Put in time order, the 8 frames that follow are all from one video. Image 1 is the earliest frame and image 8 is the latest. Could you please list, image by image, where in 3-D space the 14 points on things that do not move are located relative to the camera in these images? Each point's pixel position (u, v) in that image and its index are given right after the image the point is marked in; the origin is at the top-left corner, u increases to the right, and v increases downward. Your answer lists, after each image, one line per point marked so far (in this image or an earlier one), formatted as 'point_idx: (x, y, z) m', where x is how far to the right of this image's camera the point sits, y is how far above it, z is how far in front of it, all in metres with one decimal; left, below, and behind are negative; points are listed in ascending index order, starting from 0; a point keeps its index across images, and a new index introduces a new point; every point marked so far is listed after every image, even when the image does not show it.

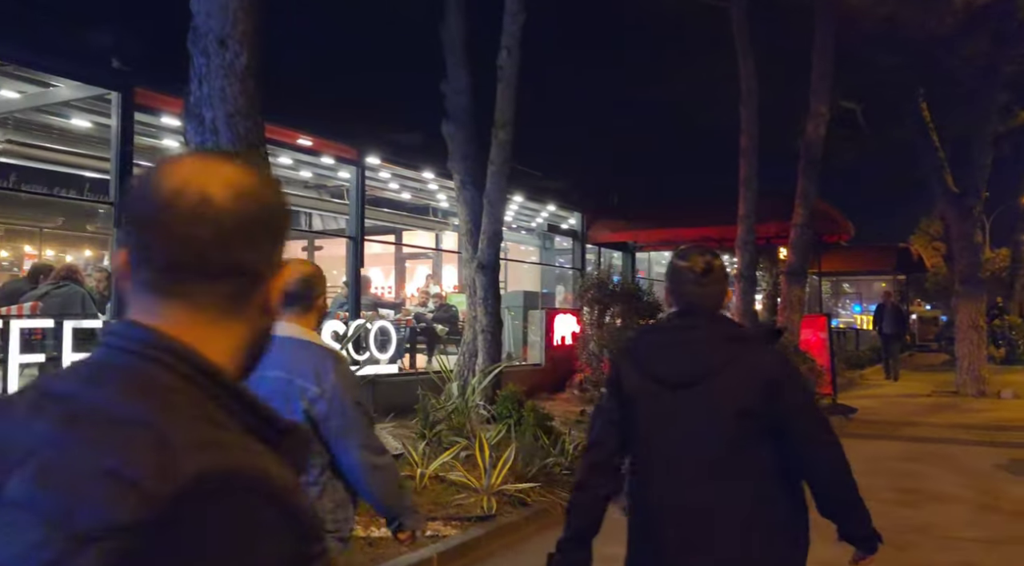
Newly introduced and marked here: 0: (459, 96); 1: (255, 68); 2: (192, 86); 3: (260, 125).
0: (-0.5, +1.7, +8.8) m
1: (-1.3, +1.1, +4.8) m
2: (-1.6, +1.0, +4.8) m
3: (-1.2, +0.8, +4.8) m
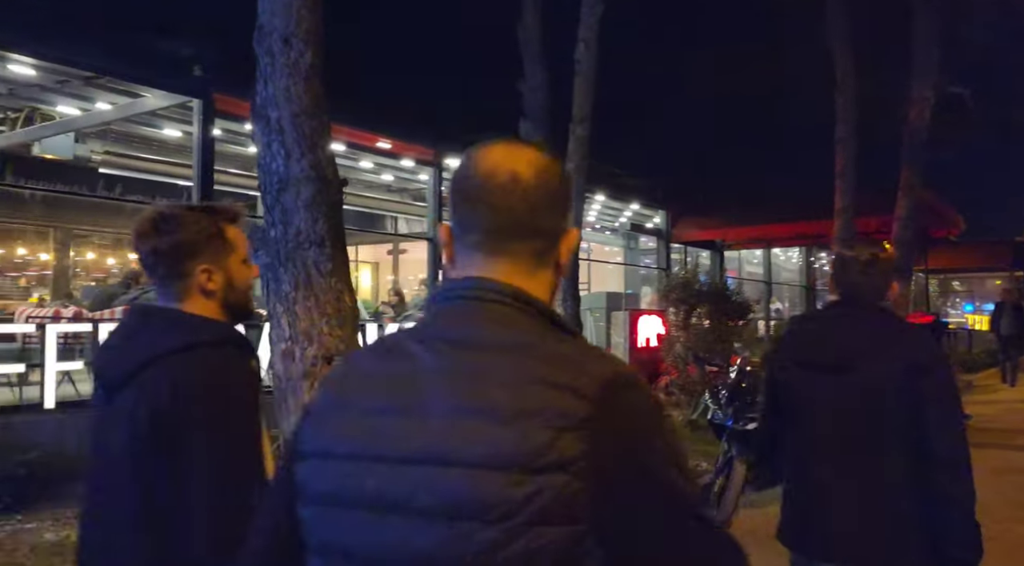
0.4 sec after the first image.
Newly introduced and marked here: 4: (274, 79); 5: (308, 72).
0: (+0.2, +1.7, +8.6) m
1: (-0.9, +1.1, +4.7) m
2: (-1.2, +1.0, +4.7) m
3: (-0.9, +0.8, +4.7) m
4: (-1.1, +1.0, +4.6) m
5: (-1.0, +1.0, +4.7) m
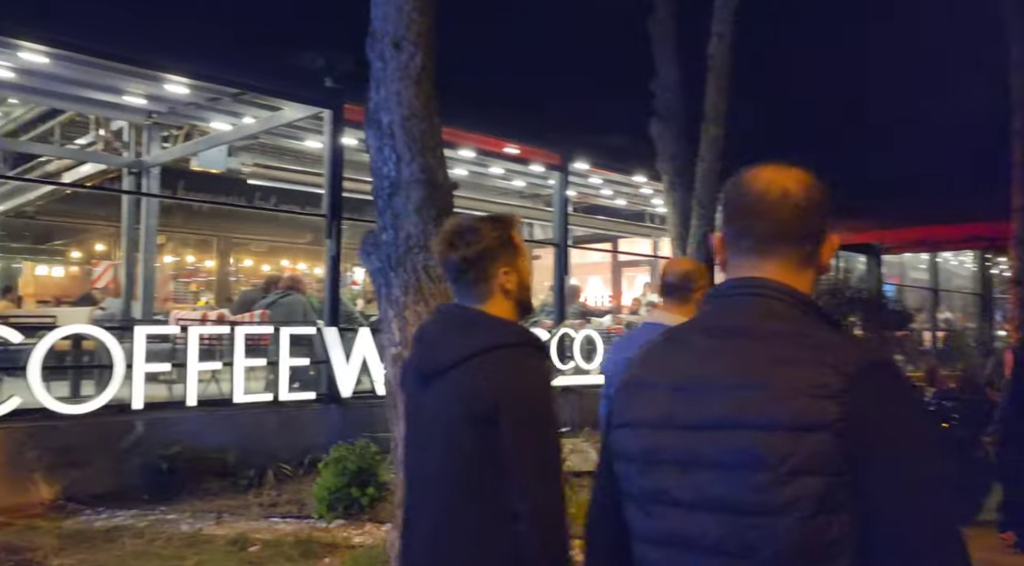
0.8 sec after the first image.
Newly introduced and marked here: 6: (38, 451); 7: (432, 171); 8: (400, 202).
0: (+1.4, +1.7, +8.4) m
1: (-0.4, +1.1, +4.8) m
2: (-0.7, +1.0, +4.8) m
3: (-0.4, +0.8, +4.7) m
4: (-0.6, +1.0, +4.7) m
5: (-0.5, +1.0, +4.7) m
6: (-3.0, -1.1, +6.2) m
7: (-0.4, +0.5, +4.7) m
8: (-0.5, +0.4, +4.6) m
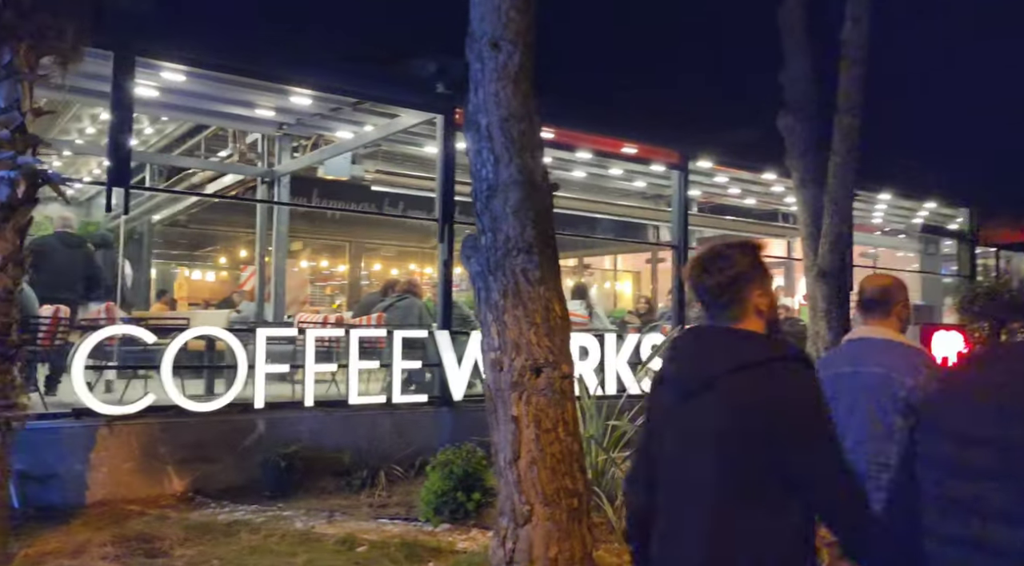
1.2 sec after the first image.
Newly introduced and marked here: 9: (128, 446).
0: (+2.3, +1.6, +8.1) m
1: (+0.1, +1.0, +4.7) m
2: (-0.2, +0.9, +4.8) m
3: (+0.1, +0.8, +4.7) m
4: (-0.1, +1.0, +4.7) m
5: (0.0, +1.0, +4.6) m
6: (-2.3, -1.1, +6.5) m
7: (+0.1, +0.5, +4.6) m
8: (-0.1, +0.4, +4.6) m
9: (-2.5, -1.1, +6.3) m
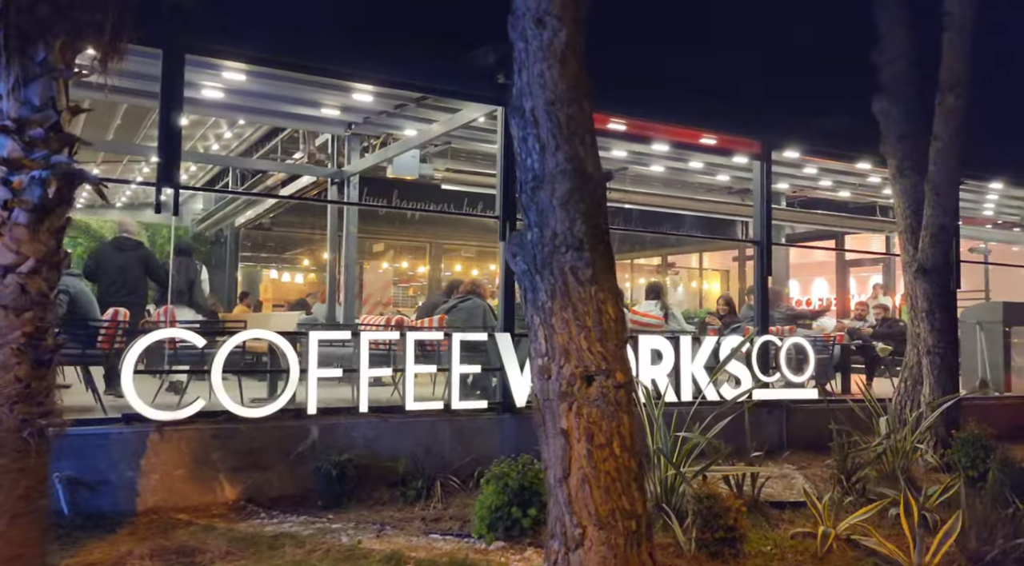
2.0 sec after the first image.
0: (+2.9, +1.7, +7.5) m
1: (+0.3, +1.0, +4.3) m
2: (0.0, +0.9, +4.4) m
3: (+0.3, +0.8, +4.3) m
4: (+0.1, +1.0, +4.3) m
5: (+0.2, +1.0, +4.2) m
6: (-1.9, -1.1, +6.2) m
7: (+0.3, +0.5, +4.2) m
8: (+0.1, +0.4, +4.2) m
9: (-2.1, -1.1, +6.1) m
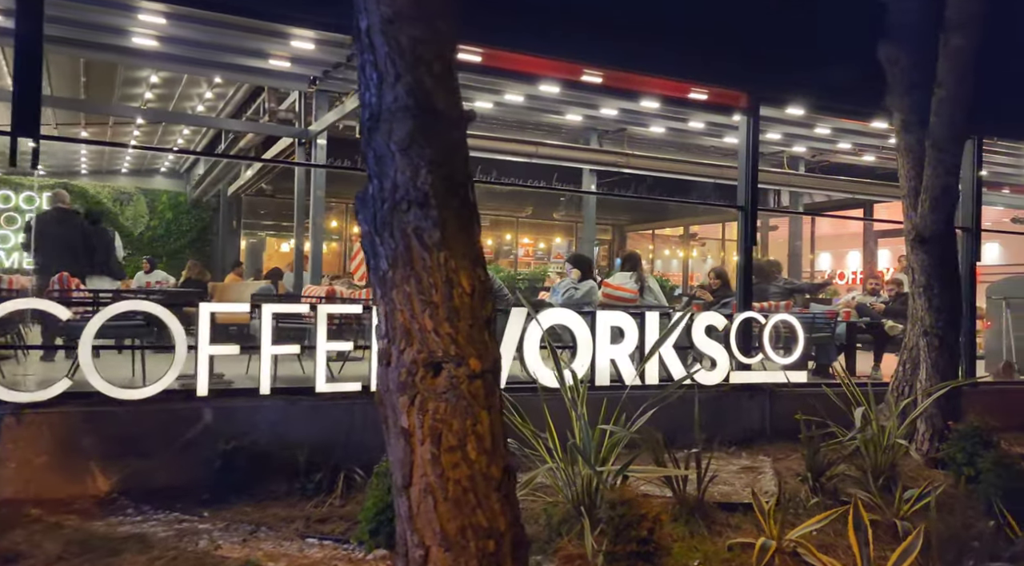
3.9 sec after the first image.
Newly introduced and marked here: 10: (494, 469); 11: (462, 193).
0: (+2.4, +1.9, +6.5) m
1: (-0.3, +1.2, +3.5) m
2: (-0.6, +1.1, +3.5) m
3: (-0.3, +0.9, +3.4) m
4: (-0.5, +1.1, +3.5) m
5: (-0.4, +1.1, +3.4) m
6: (-2.4, -0.9, +5.6) m
7: (-0.3, +0.7, +3.4) m
8: (-0.5, +0.5, +3.4) m
9: (-2.6, -0.9, +5.4) m
10: (-0.1, -0.7, +3.5) m
11: (-0.2, +0.3, +3.4) m
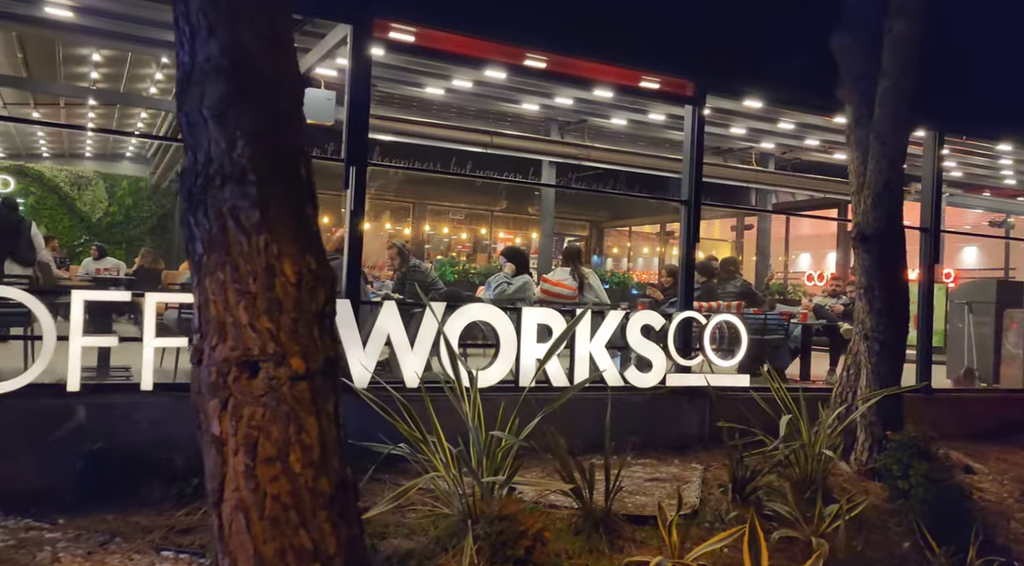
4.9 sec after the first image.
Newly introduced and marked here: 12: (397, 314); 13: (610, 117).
0: (+1.9, +1.9, +6.1) m
1: (-0.8, +1.2, +3.0) m
2: (-1.1, +1.1, +3.1) m
3: (-0.8, +0.9, +3.0) m
4: (-1.0, +1.1, +3.0) m
5: (-0.9, +1.2, +3.0) m
6: (-3.0, -0.8, +5.1) m
7: (-0.8, +0.7, +2.9) m
8: (-1.0, +0.5, +3.0) m
9: (-3.2, -0.8, +5.0) m
10: (-0.6, -0.6, +3.1) m
11: (-0.7, +0.4, +3.0) m
12: (-0.7, -0.2, +6.3) m
13: (+1.3, +2.2, +12.8) m
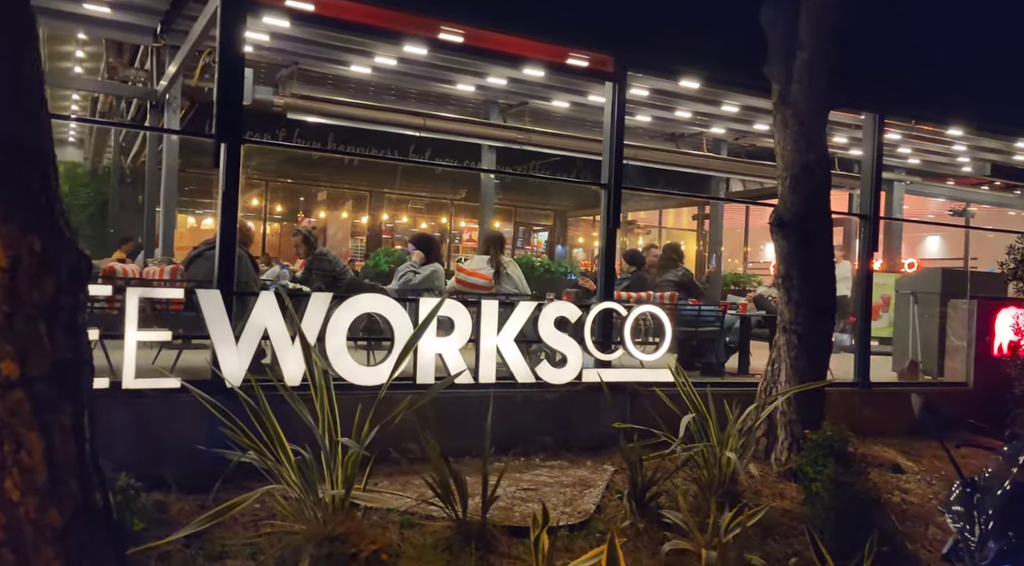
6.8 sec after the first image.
0: (+1.2, +1.9, +5.6) m
1: (-1.4, +1.2, +2.5) m
2: (-1.7, +1.1, +2.6) m
3: (-1.4, +1.0, +2.4) m
4: (-1.6, +1.2, +2.5) m
5: (-1.4, +1.2, +2.4) m
6: (-3.6, -0.7, +4.5) m
7: (-1.4, +0.7, +2.4) m
8: (-1.6, +0.6, +2.4) m
9: (-3.8, -0.7, +4.4) m
10: (-1.2, -0.6, +2.5) m
11: (-1.3, +0.4, +2.5) m
12: (-1.4, -0.1, +5.8) m
13: (+0.5, +2.3, +12.2) m
